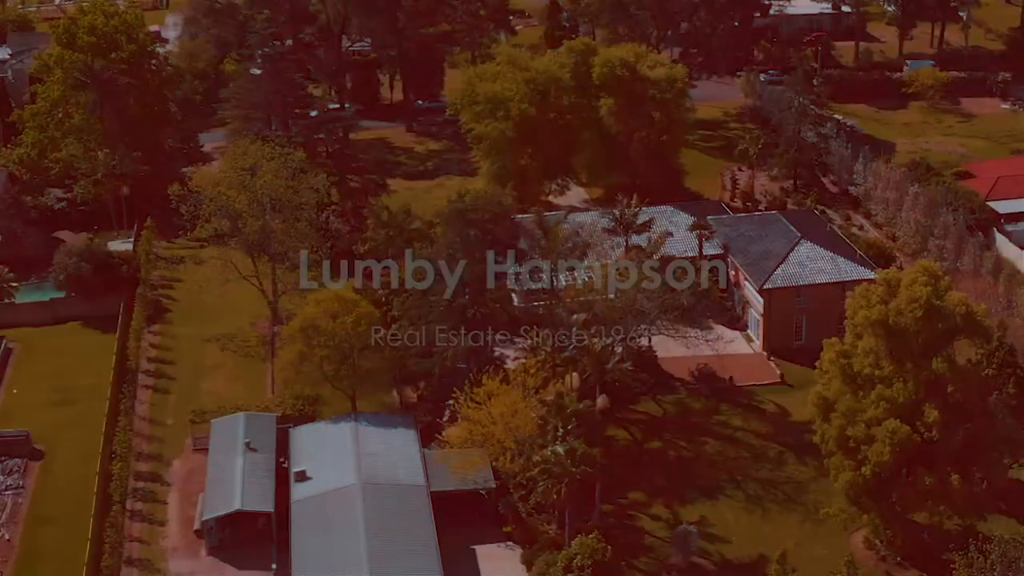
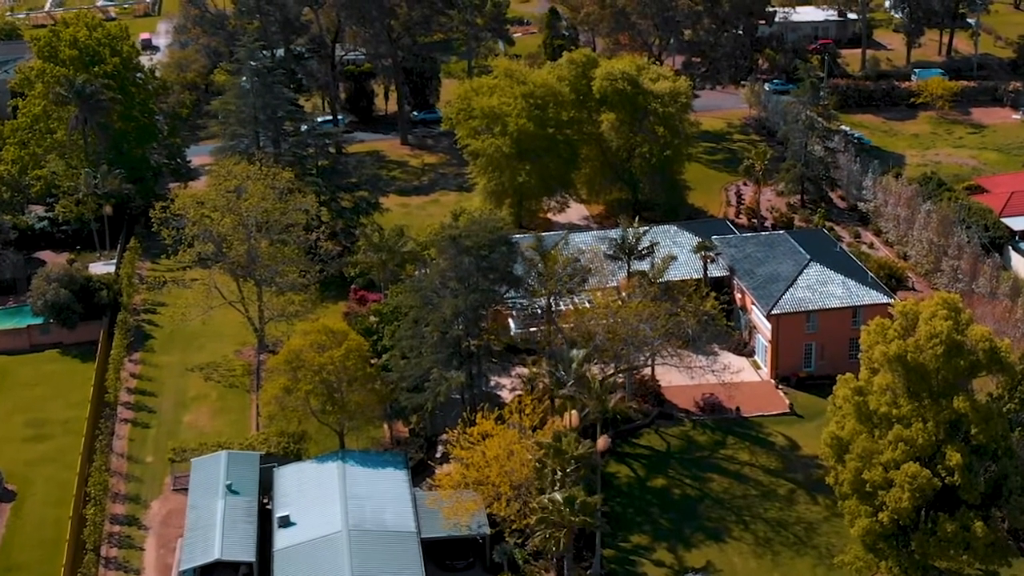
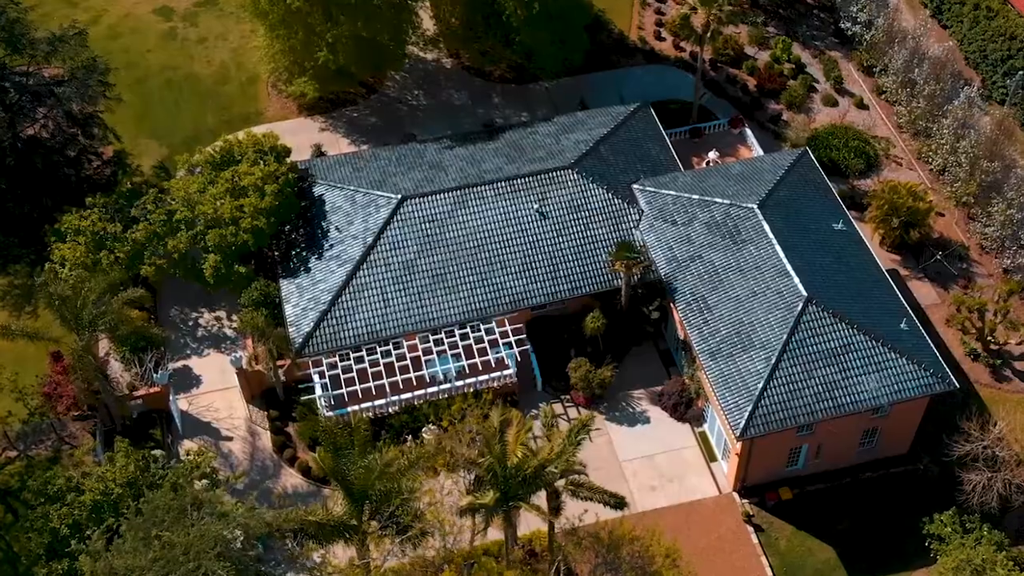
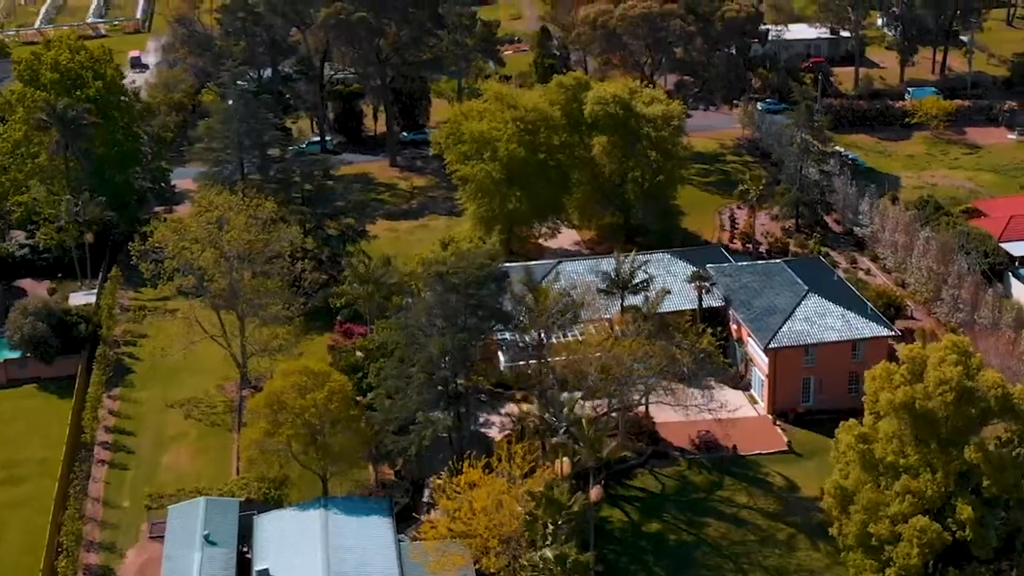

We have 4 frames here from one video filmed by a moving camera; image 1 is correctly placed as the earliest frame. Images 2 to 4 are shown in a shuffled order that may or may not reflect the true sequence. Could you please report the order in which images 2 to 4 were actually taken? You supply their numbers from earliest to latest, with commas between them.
2, 4, 3
